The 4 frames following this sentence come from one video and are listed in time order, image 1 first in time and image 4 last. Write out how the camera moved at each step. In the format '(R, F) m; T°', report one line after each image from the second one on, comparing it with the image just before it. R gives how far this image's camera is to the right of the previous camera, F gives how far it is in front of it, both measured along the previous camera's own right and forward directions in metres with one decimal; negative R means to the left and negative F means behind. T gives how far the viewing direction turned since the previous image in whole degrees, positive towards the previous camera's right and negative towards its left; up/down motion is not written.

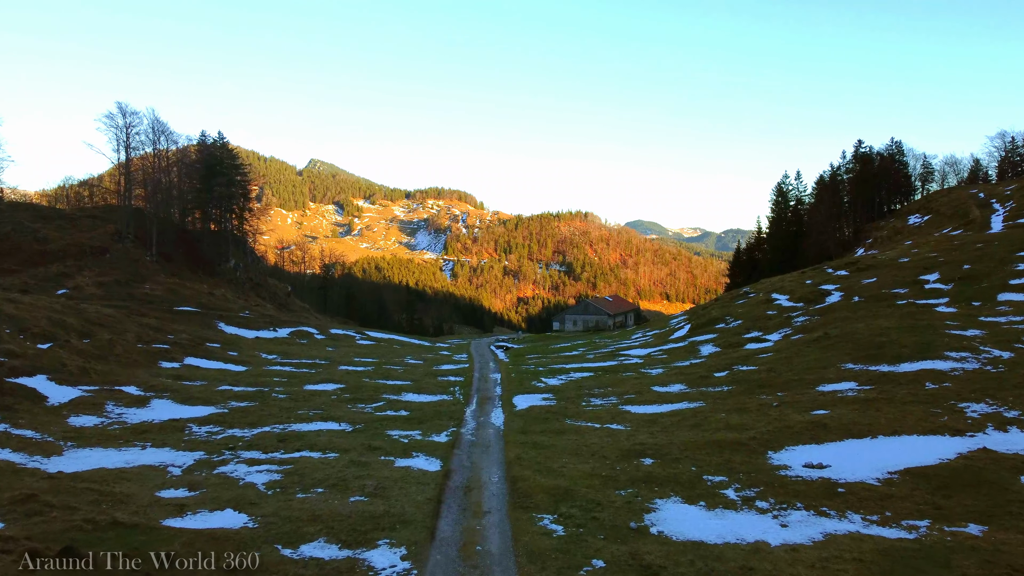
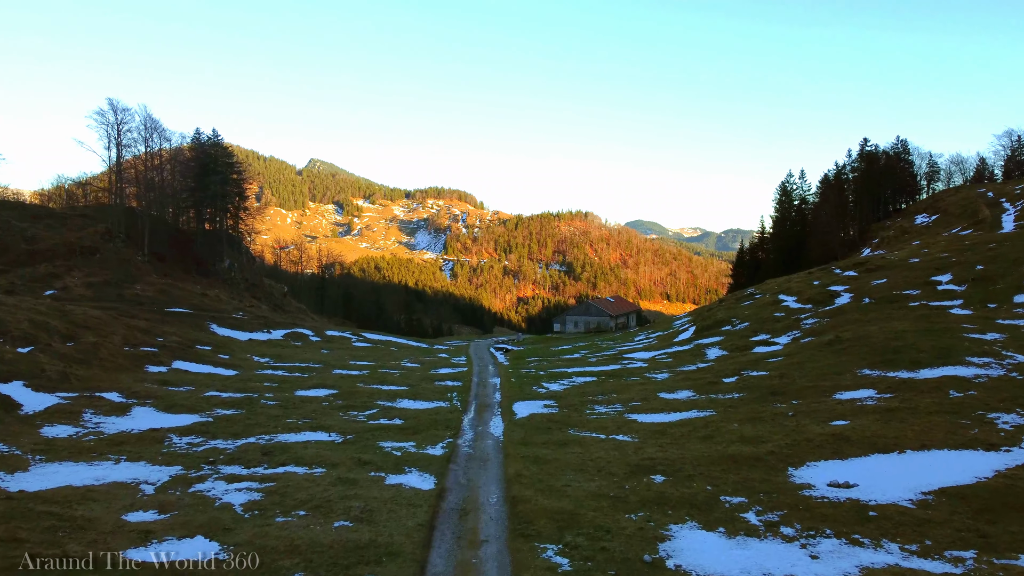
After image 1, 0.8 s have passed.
(0.0, +1.4) m; 0°
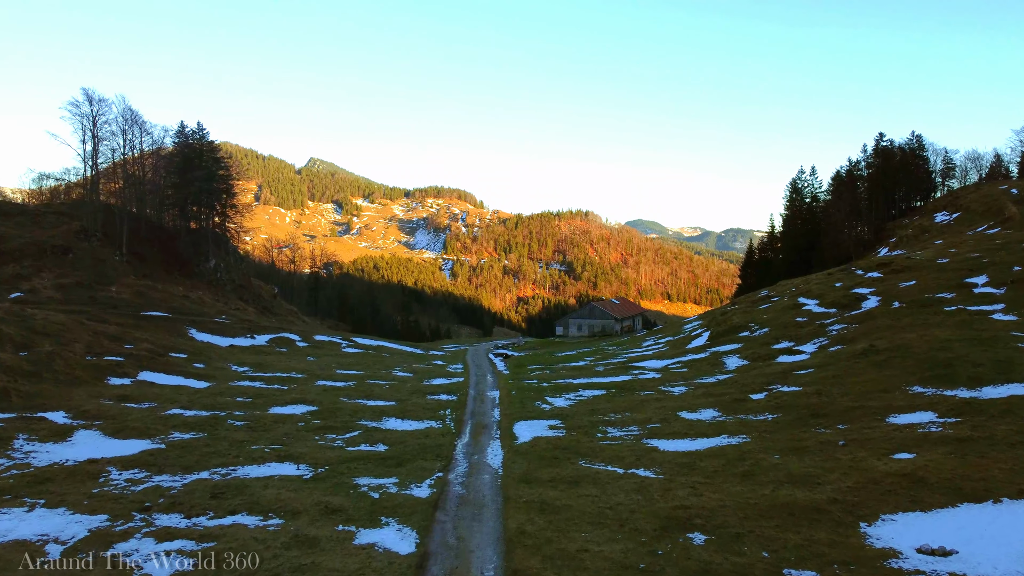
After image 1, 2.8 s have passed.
(0.0, +3.6) m; 0°
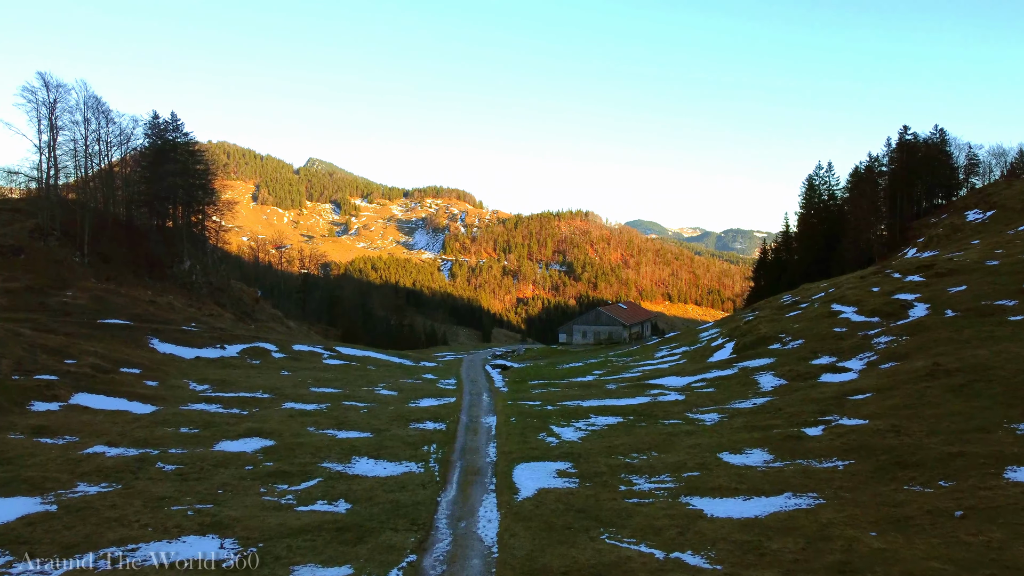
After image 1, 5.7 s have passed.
(0.0, +5.3) m; 0°
